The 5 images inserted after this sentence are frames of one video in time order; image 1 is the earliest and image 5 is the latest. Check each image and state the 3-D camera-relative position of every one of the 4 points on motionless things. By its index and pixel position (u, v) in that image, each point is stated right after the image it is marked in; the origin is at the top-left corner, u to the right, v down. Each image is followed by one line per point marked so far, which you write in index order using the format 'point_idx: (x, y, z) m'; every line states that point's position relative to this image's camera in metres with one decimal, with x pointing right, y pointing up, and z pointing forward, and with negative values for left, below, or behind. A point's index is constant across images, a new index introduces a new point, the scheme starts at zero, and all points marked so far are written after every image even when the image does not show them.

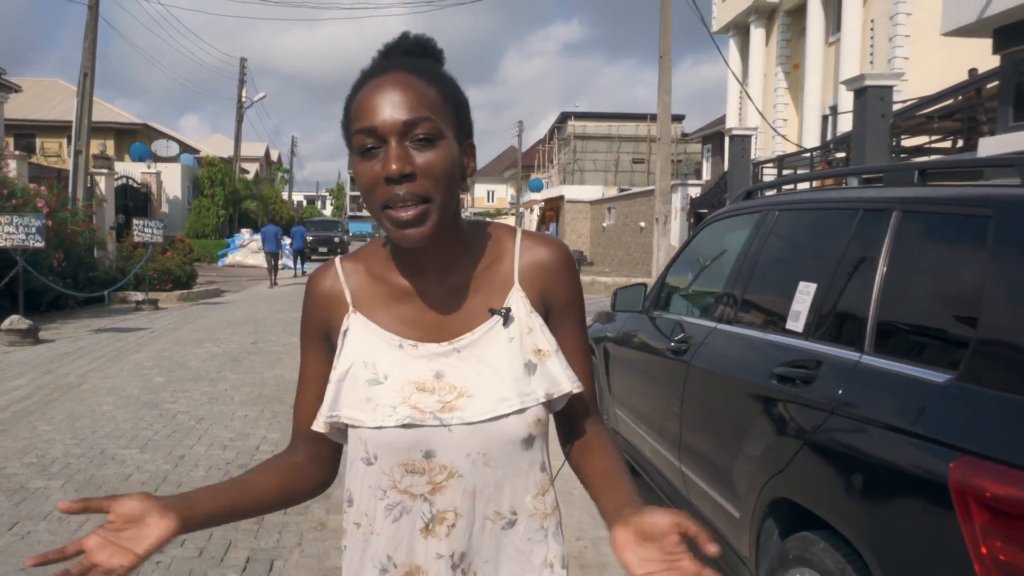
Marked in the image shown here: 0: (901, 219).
0: (+1.2, +0.2, +3.0) m
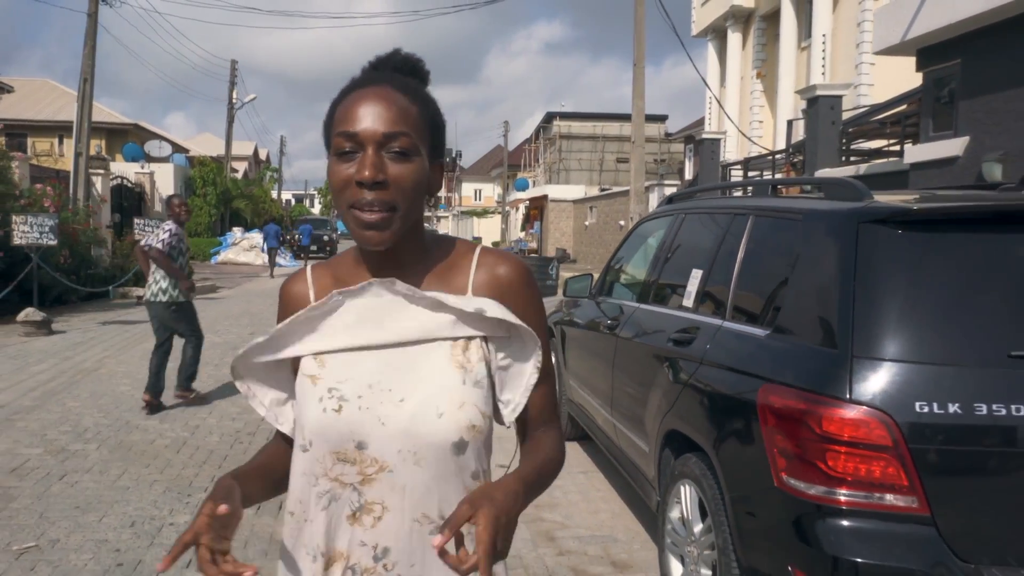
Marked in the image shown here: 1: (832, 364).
0: (+1.0, +0.3, +3.9) m
1: (+1.0, -0.2, +2.8) m
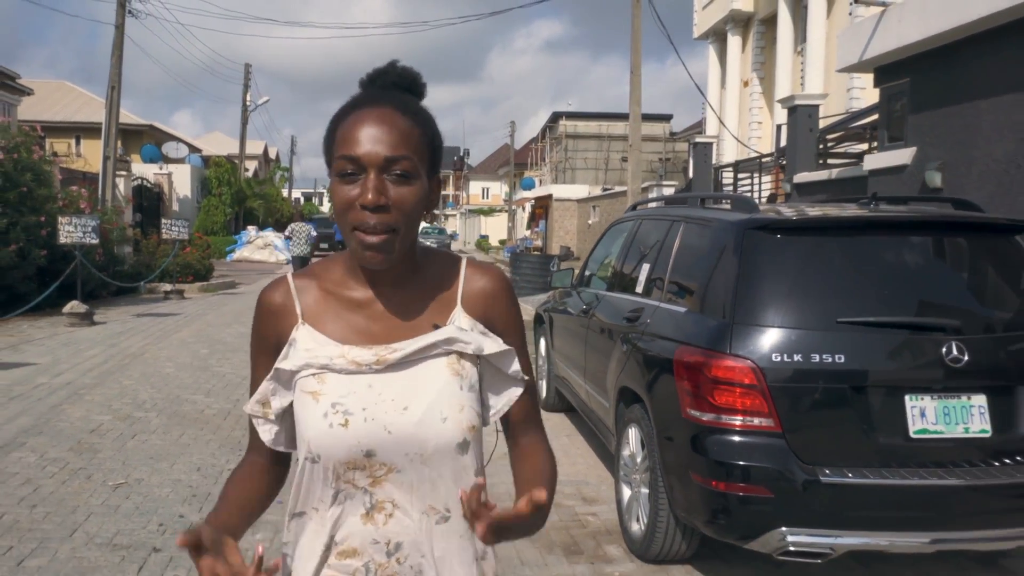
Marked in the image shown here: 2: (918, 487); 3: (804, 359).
0: (+0.9, +0.3, +5.0) m
1: (+0.9, -0.2, +3.9) m
2: (+1.6, -0.8, +3.7) m
3: (+1.2, -0.3, +3.7) m
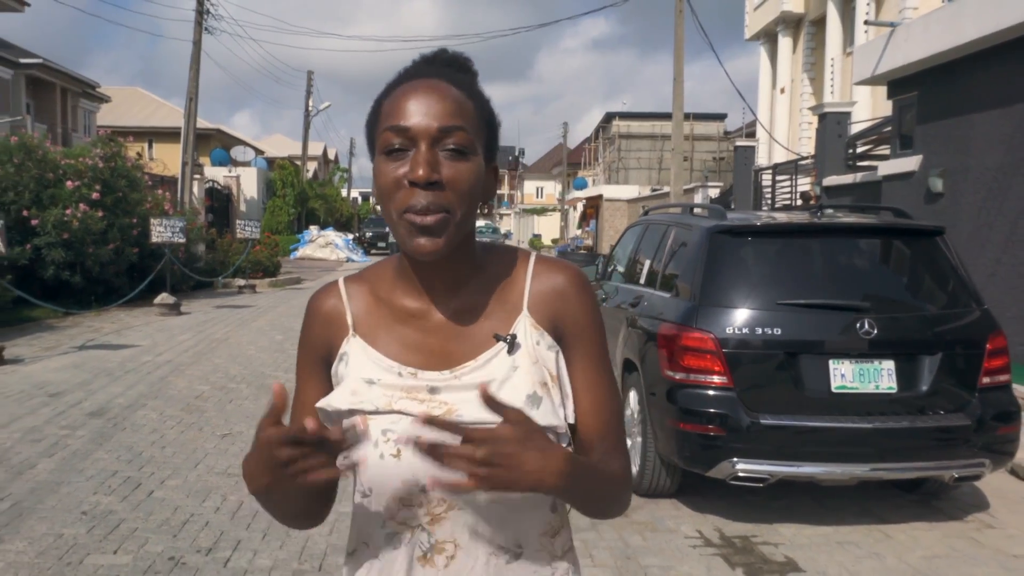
0: (+1.1, +0.4, +6.2) m
1: (+1.0, -0.1, +5.1) m
2: (+1.7, -0.7, +4.8) m
3: (+1.3, -0.2, +4.9) m
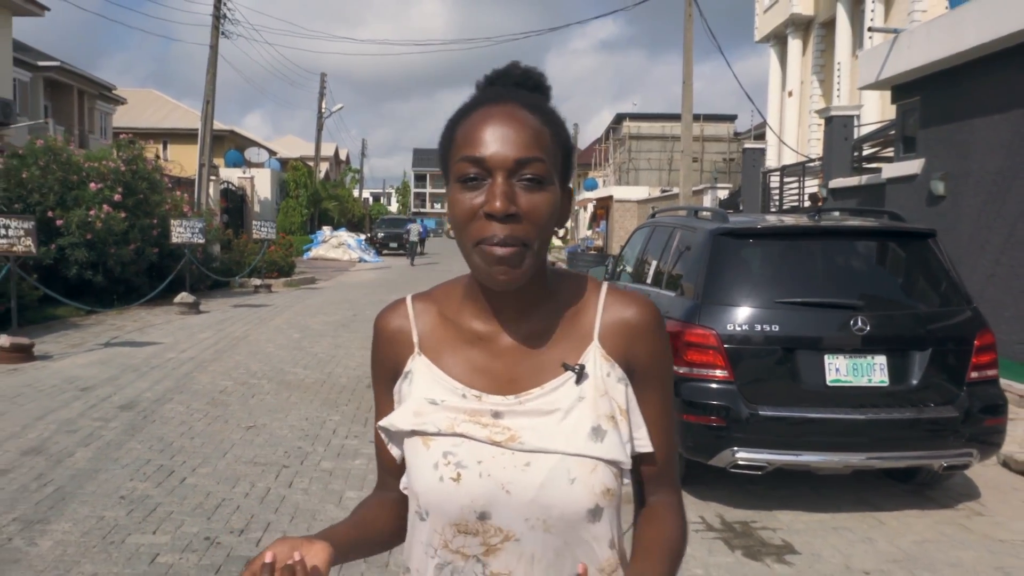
0: (+1.2, +0.4, +6.5) m
1: (+1.1, -0.1, +5.4) m
2: (+1.8, -0.7, +5.0) m
3: (+1.4, -0.2, +5.2) m
